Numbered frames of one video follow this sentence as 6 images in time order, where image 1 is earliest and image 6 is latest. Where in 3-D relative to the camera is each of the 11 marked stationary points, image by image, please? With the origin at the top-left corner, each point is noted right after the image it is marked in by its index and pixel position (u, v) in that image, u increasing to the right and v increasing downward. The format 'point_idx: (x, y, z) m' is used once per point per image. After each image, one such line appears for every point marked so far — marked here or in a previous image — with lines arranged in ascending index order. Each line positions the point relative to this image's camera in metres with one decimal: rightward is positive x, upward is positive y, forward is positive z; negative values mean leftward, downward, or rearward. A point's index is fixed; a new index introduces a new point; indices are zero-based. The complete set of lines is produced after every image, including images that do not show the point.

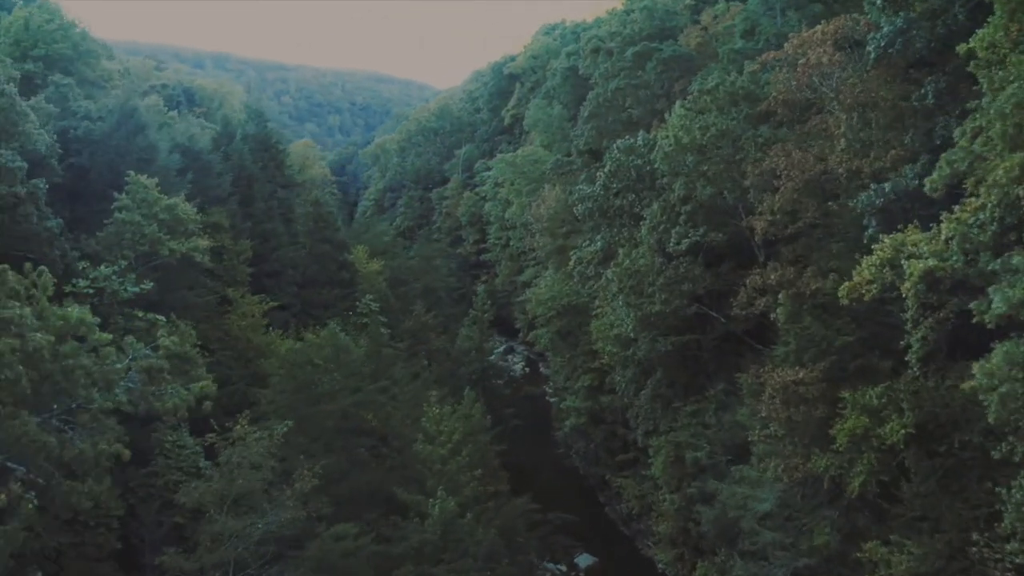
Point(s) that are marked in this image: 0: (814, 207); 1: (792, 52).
0: (+4.7, +1.3, +16.3) m
1: (+4.6, +3.9, +17.2) m
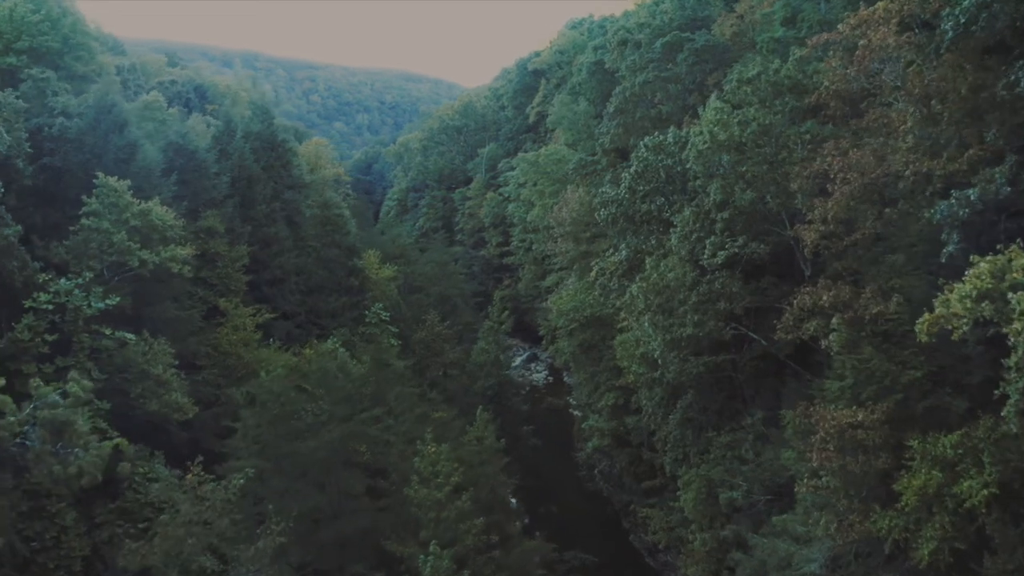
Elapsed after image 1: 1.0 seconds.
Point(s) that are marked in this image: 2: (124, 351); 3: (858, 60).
0: (+4.8, +0.9, +13.9) m
1: (+4.7, +3.6, +14.8) m
2: (-6.8, -1.1, +18.3) m
3: (+5.0, +3.3, +15.1) m
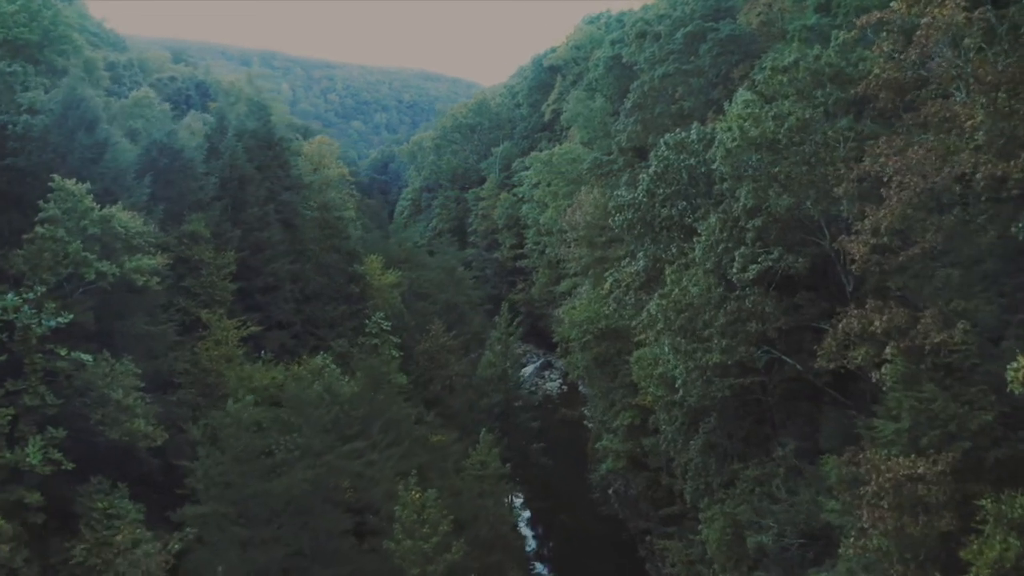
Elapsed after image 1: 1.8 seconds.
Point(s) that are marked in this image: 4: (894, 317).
0: (+4.8, +0.7, +11.8) m
1: (+4.7, +3.3, +12.7) m
2: (-6.7, -1.3, +16.4) m
3: (+5.0, +3.0, +13.0) m
4: (+4.2, -0.3, +11.6) m
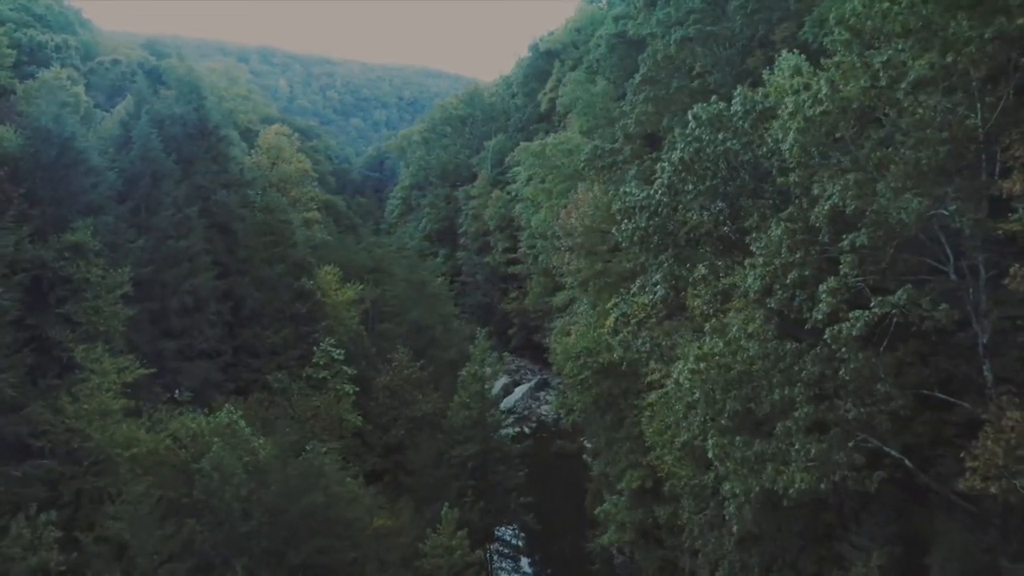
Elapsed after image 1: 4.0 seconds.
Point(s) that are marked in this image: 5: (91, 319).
0: (+4.3, +0.2, +6.3) m
1: (+4.2, +2.8, +7.2) m
2: (-7.2, -1.8, +11.0) m
3: (+4.5, +2.6, +7.6) m
4: (+3.8, -0.8, +6.2) m
5: (-7.3, -0.5, +18.0) m
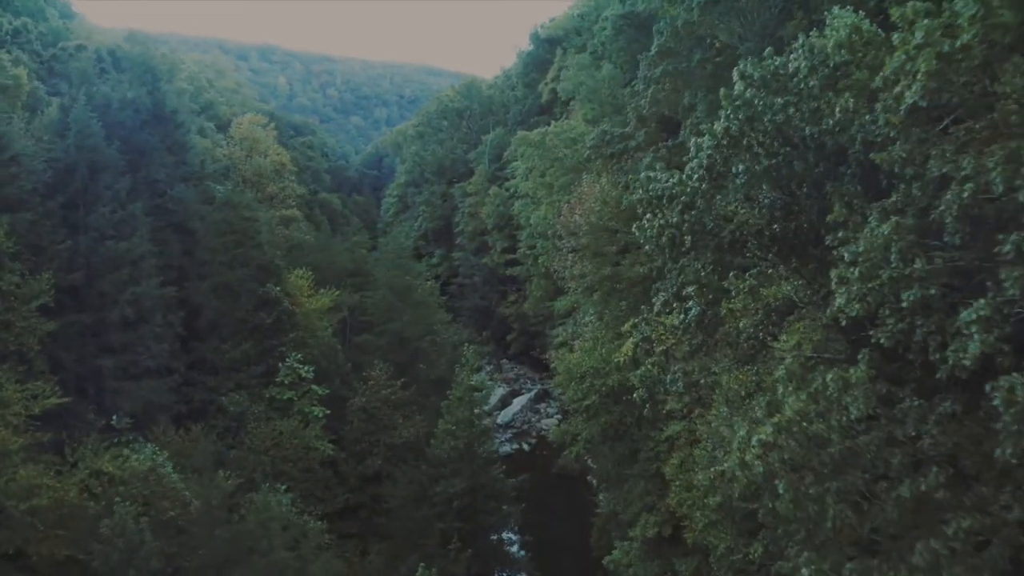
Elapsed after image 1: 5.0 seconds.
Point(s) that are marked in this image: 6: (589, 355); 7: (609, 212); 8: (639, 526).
0: (+4.1, +0.1, +3.3) m
1: (+4.1, +2.7, +4.1) m
2: (-7.3, -2.0, +7.9) m
3: (+4.4, +2.4, +4.5) m
4: (+3.6, -1.0, +3.1) m
5: (-7.4, -0.6, +14.9) m
6: (+1.3, -1.1, +17.6) m
7: (+1.8, +1.4, +19.5) m
8: (+2.0, -3.6, +15.8) m
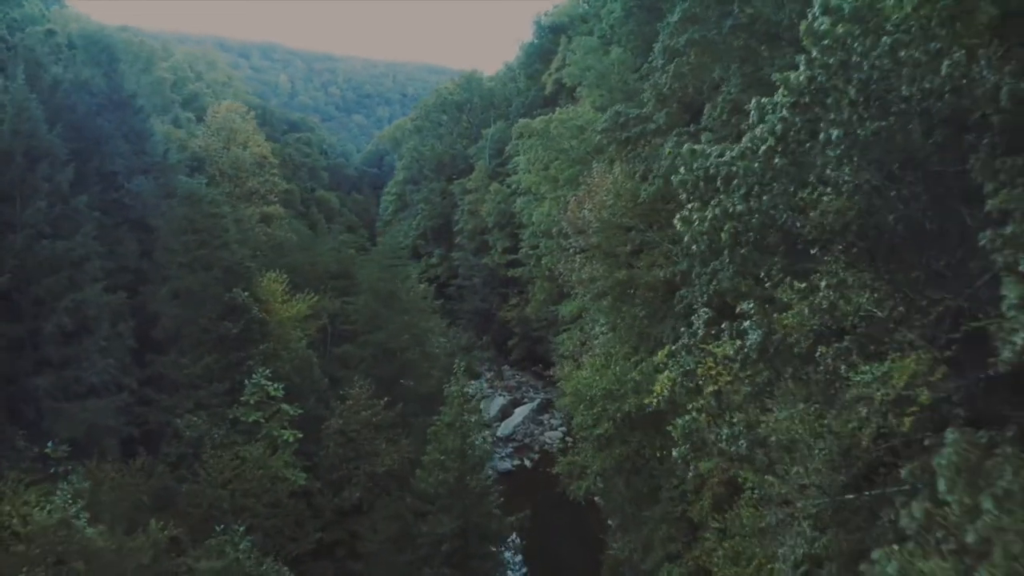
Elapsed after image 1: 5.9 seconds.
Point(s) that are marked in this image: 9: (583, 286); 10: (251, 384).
0: (+4.1, -0.1, +0.7) m
1: (+4.0, +2.6, +1.6) m
2: (-7.4, -2.1, +5.4) m
3: (+4.3, +2.3, +2.0) m
4: (+3.5, -1.1, +0.6) m
5: (-7.4, -0.7, +12.4) m
6: (+1.3, -1.2, +15.1) m
7: (+1.8, +1.3, +17.0) m
8: (+1.9, -3.7, +13.2) m
9: (+1.3, +0.1, +18.8) m
10: (-4.4, -1.6, +17.6) m
